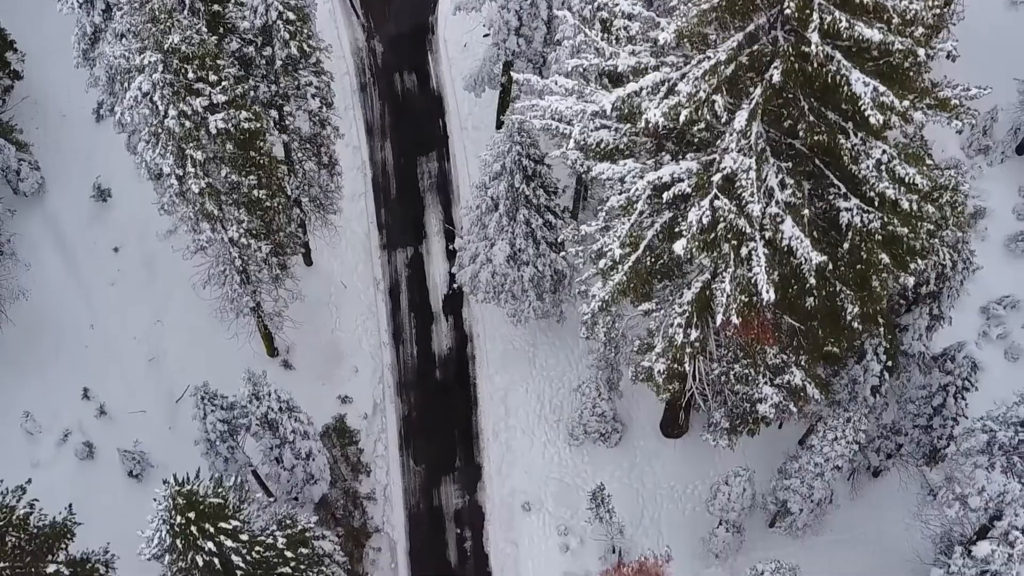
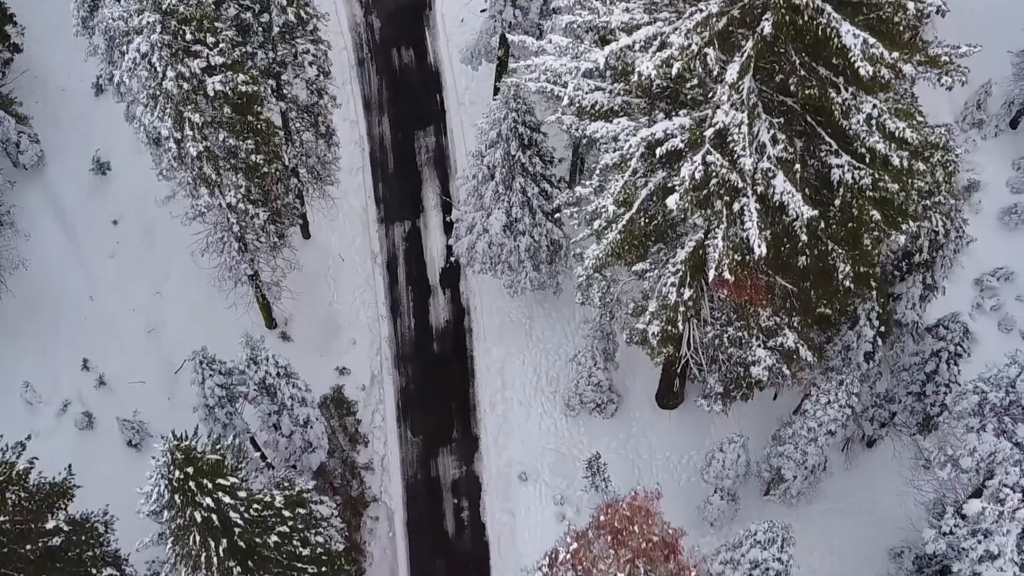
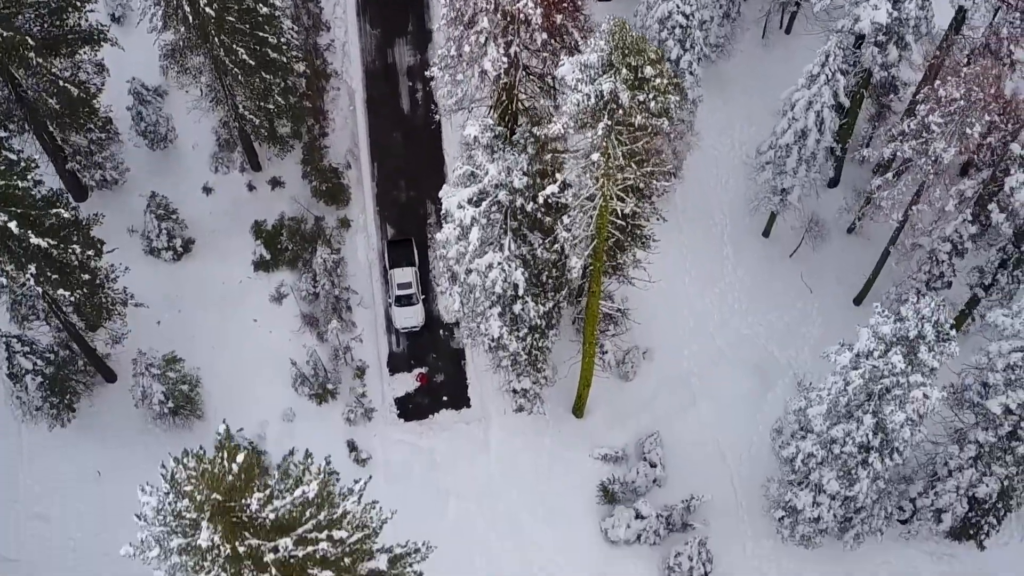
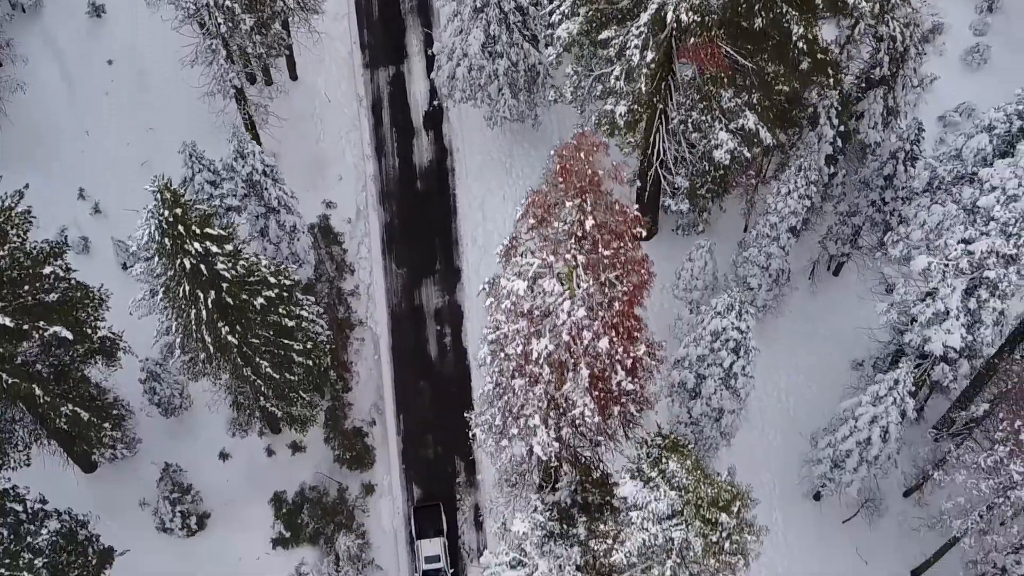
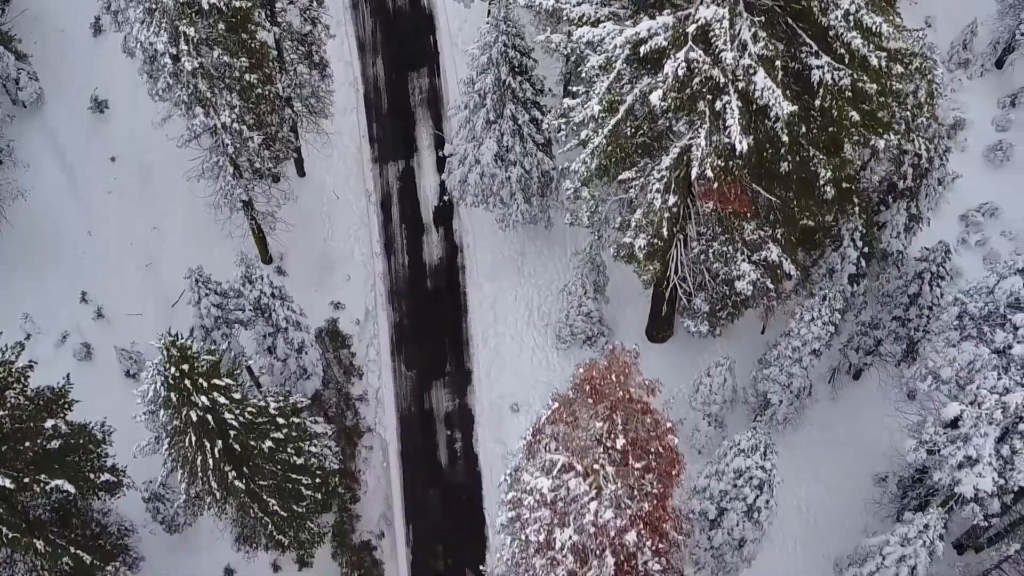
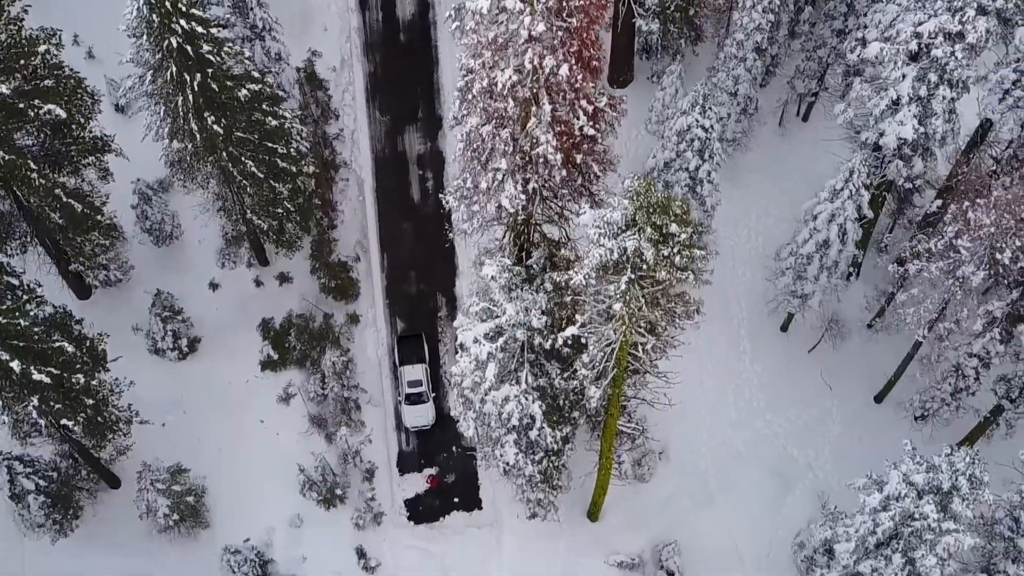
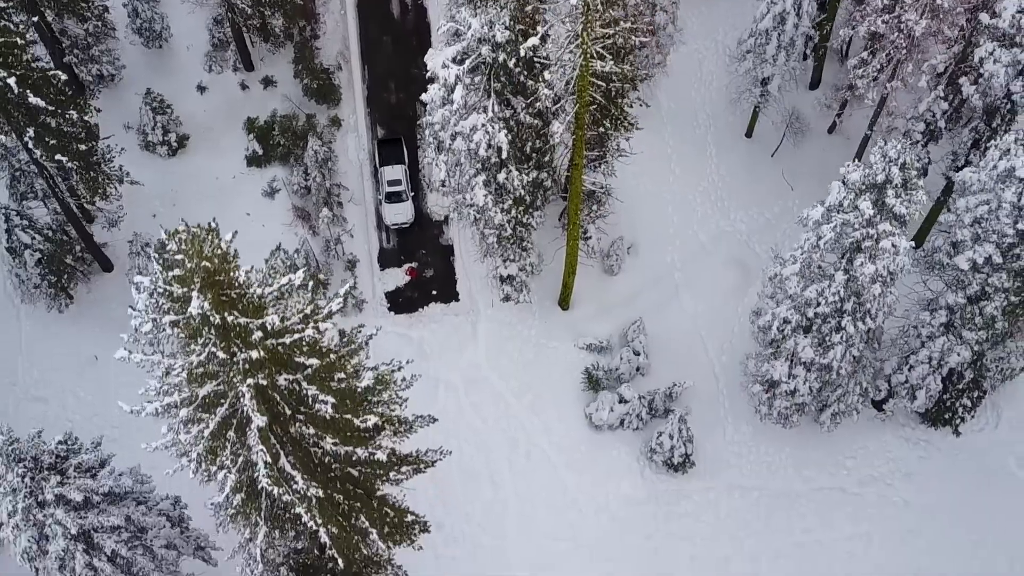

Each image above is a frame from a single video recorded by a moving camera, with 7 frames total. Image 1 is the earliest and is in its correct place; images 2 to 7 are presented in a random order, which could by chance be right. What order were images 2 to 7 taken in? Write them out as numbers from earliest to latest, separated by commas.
2, 5, 4, 6, 3, 7
